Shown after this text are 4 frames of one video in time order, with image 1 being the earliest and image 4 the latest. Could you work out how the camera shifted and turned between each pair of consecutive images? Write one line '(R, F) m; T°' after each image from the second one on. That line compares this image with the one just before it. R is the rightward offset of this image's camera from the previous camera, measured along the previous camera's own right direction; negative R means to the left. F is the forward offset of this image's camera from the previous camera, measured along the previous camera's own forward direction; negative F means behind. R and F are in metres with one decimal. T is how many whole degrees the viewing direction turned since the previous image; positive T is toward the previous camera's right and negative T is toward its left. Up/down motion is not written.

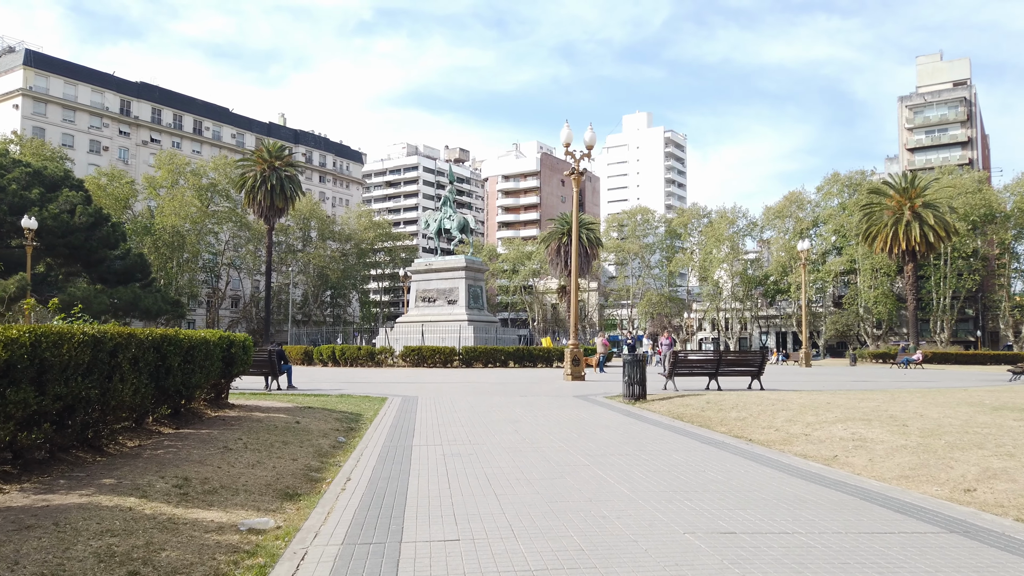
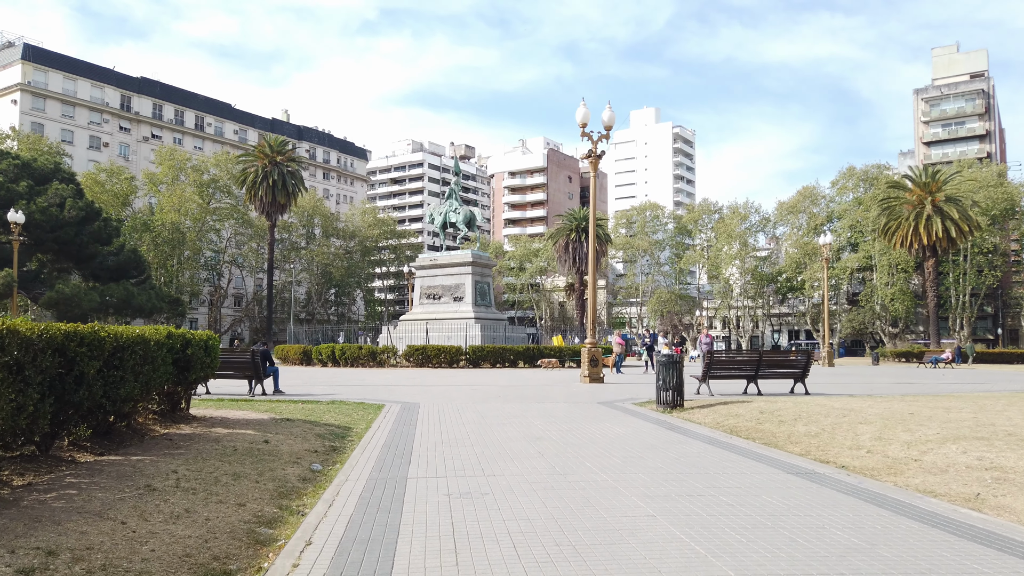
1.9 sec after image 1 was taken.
(-0.2, +2.0) m; 0°
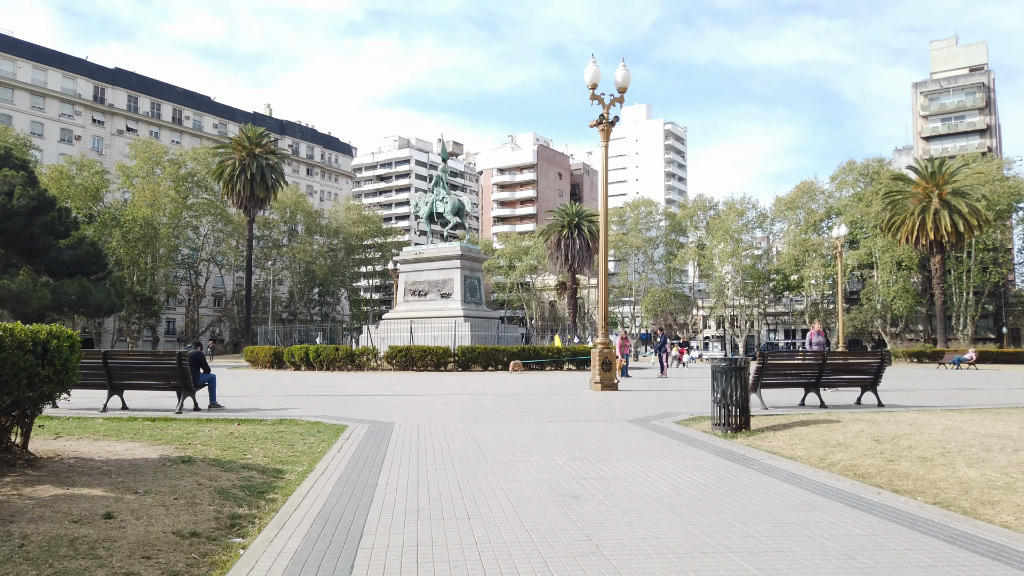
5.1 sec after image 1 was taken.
(-0.2, +3.4) m; +1°
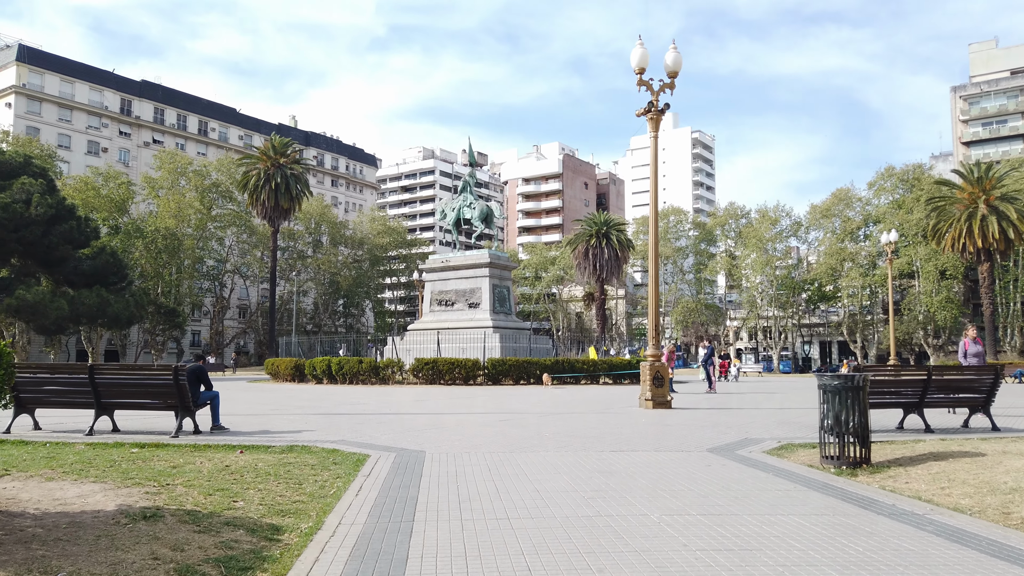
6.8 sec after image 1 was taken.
(-0.4, +1.8) m; -2°
